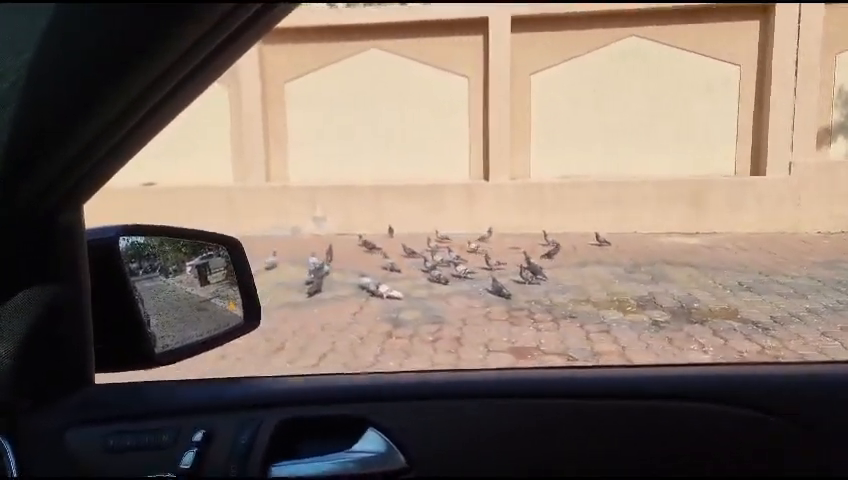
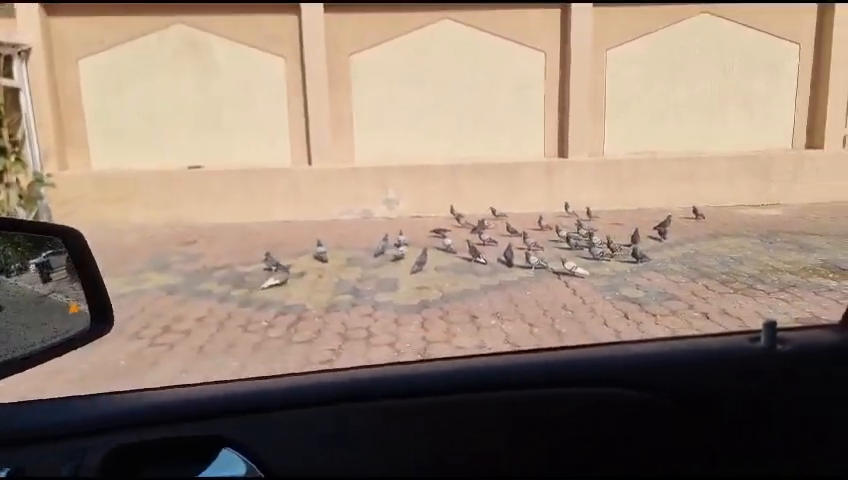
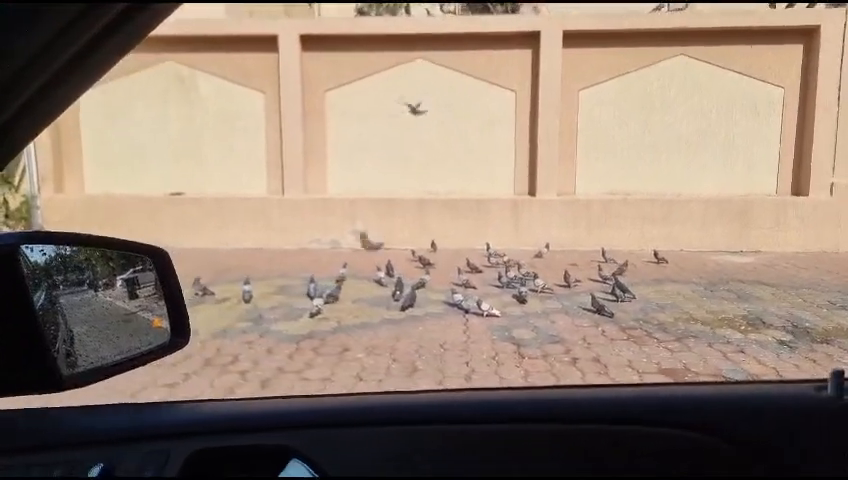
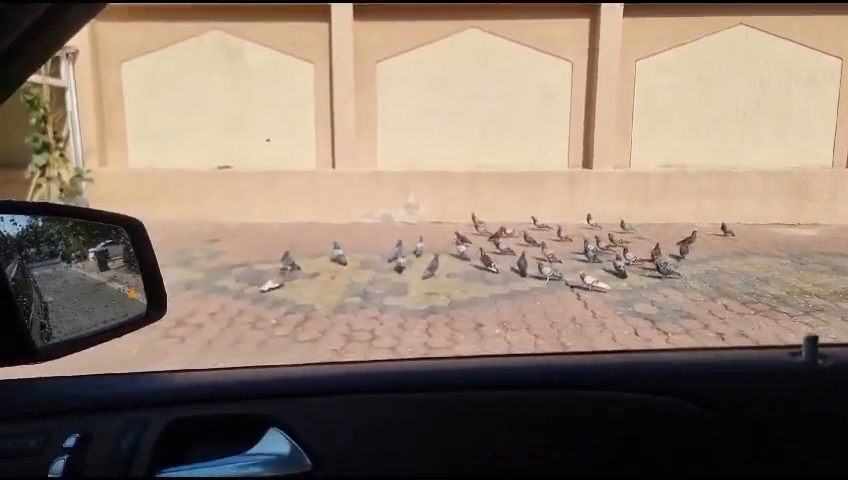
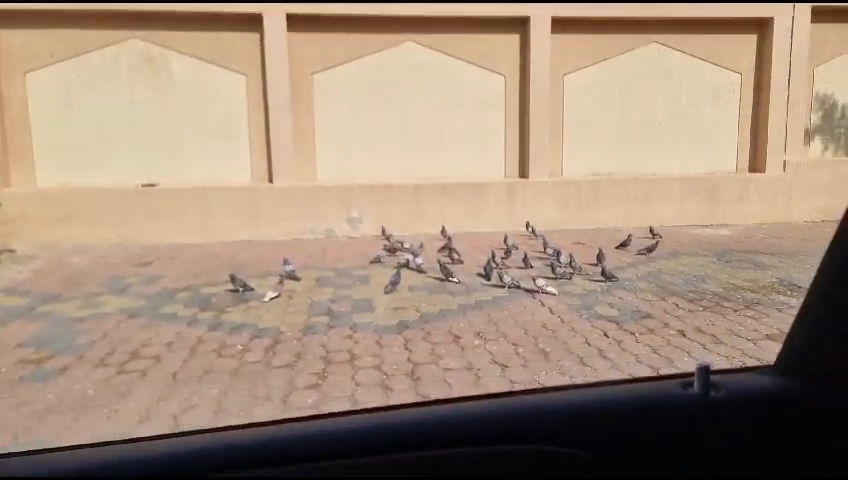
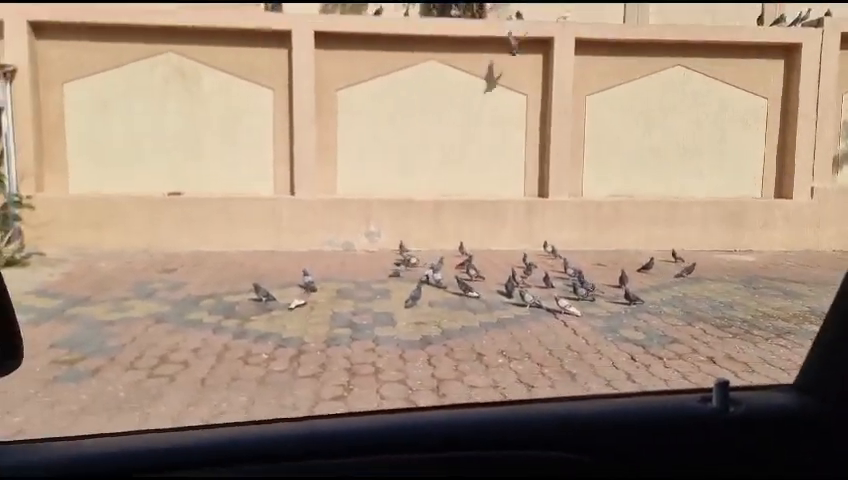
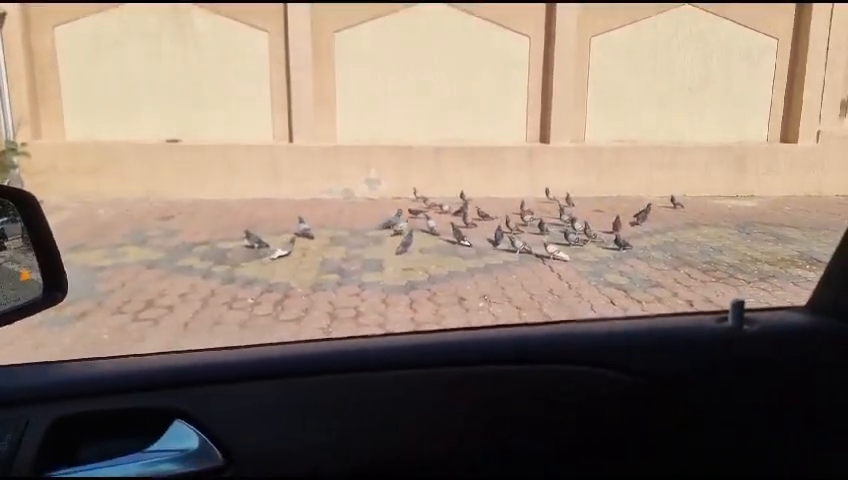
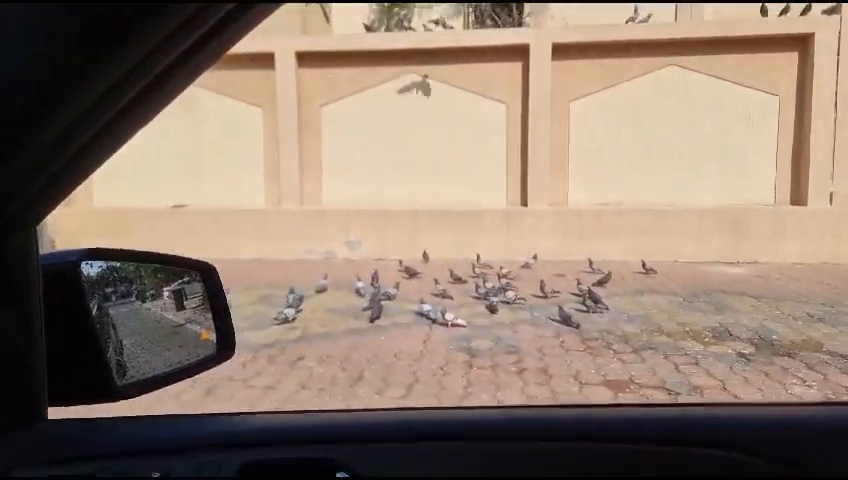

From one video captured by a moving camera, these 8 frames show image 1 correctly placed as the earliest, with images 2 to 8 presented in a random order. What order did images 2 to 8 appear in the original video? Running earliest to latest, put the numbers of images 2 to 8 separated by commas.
8, 3, 4, 2, 7, 5, 6
